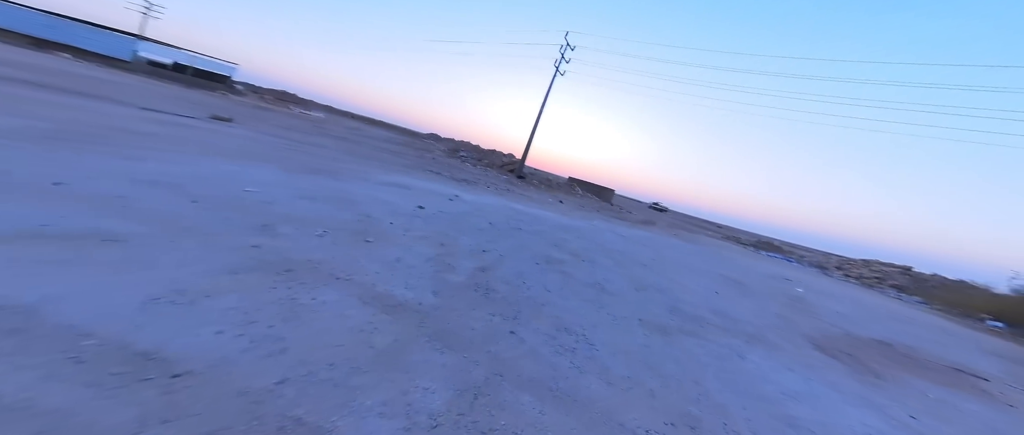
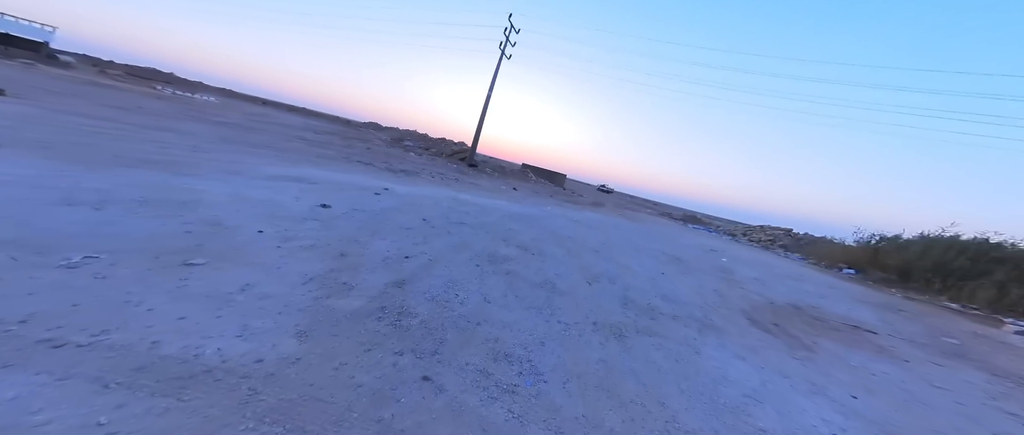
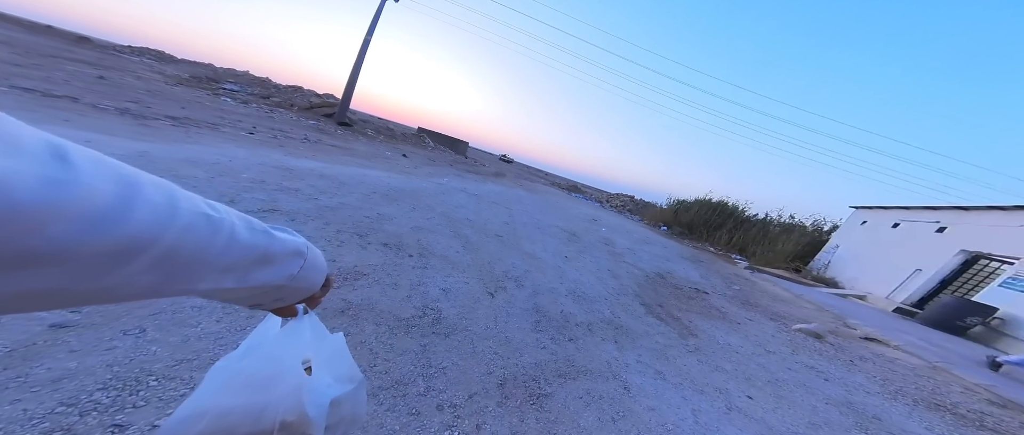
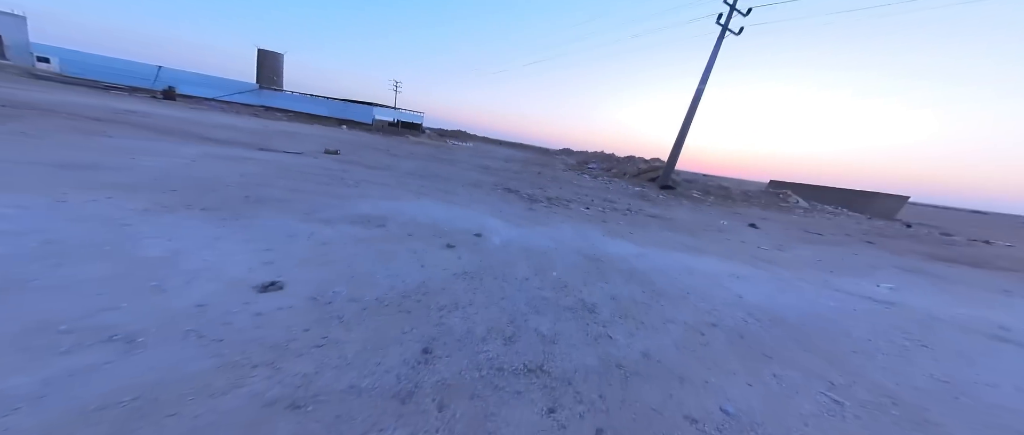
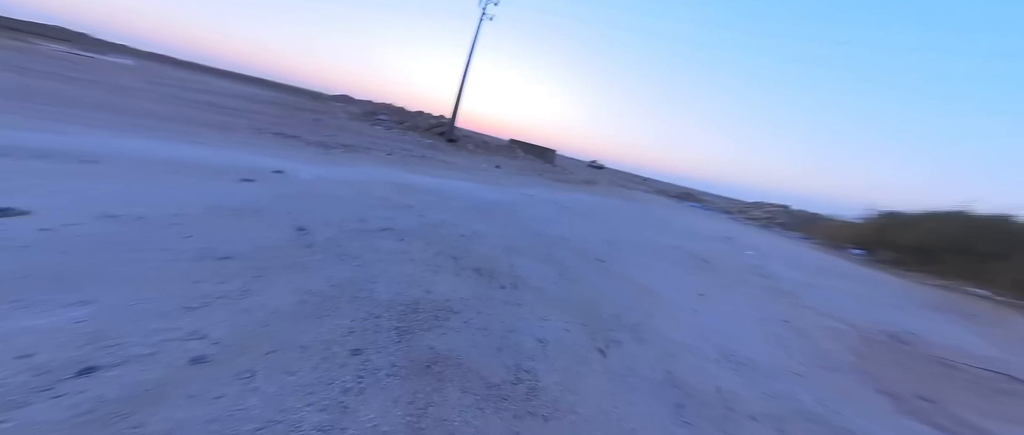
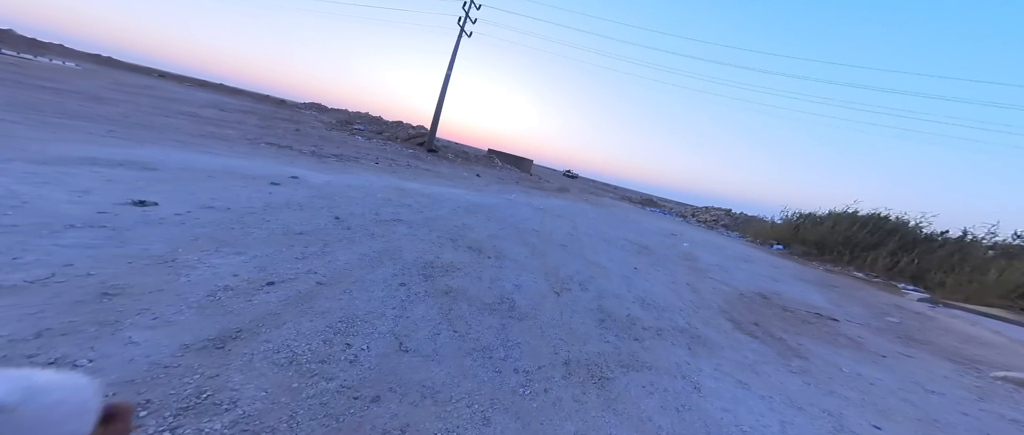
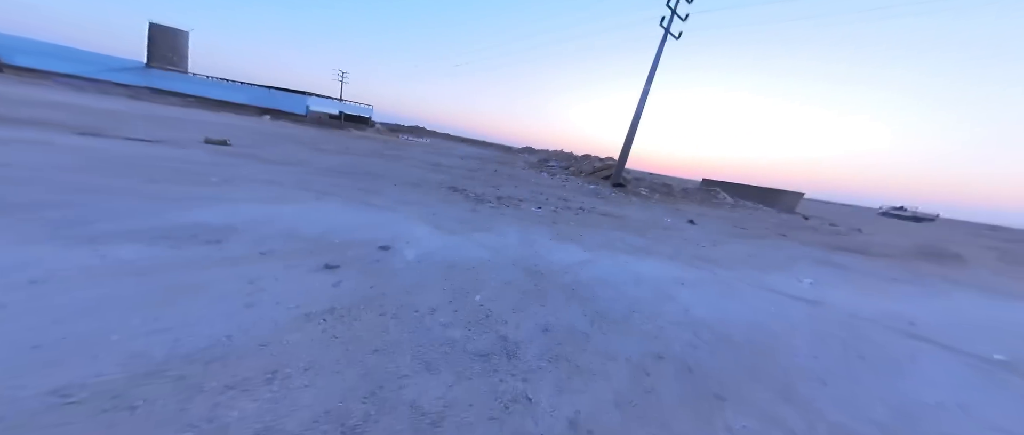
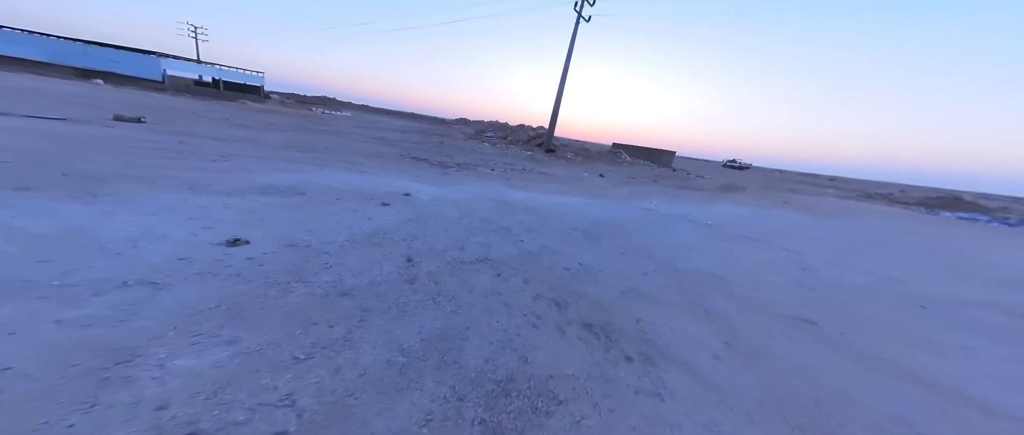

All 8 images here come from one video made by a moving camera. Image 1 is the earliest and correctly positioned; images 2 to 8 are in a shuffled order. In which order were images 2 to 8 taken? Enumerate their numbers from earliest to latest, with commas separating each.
2, 6, 3, 5, 8, 4, 7
